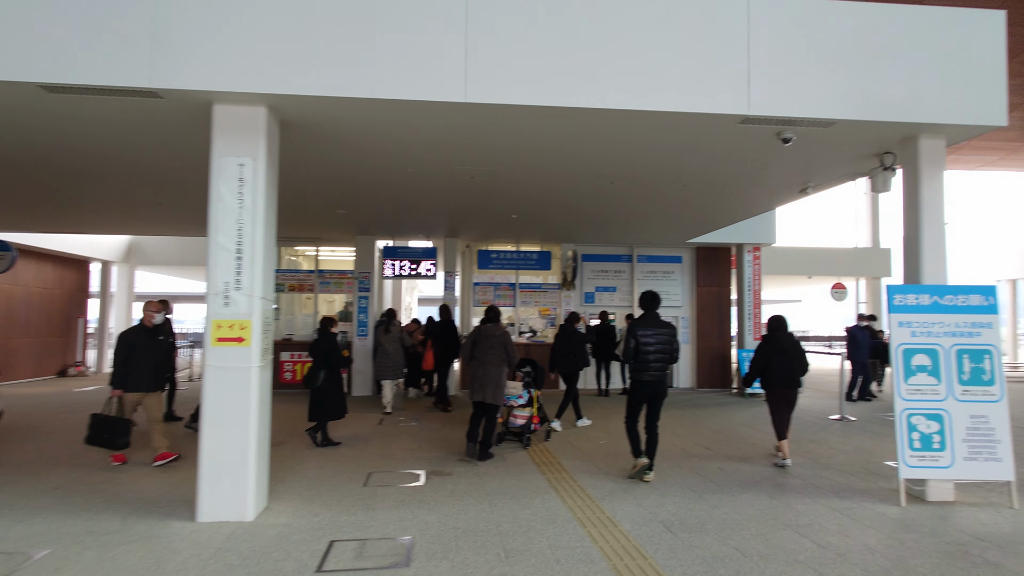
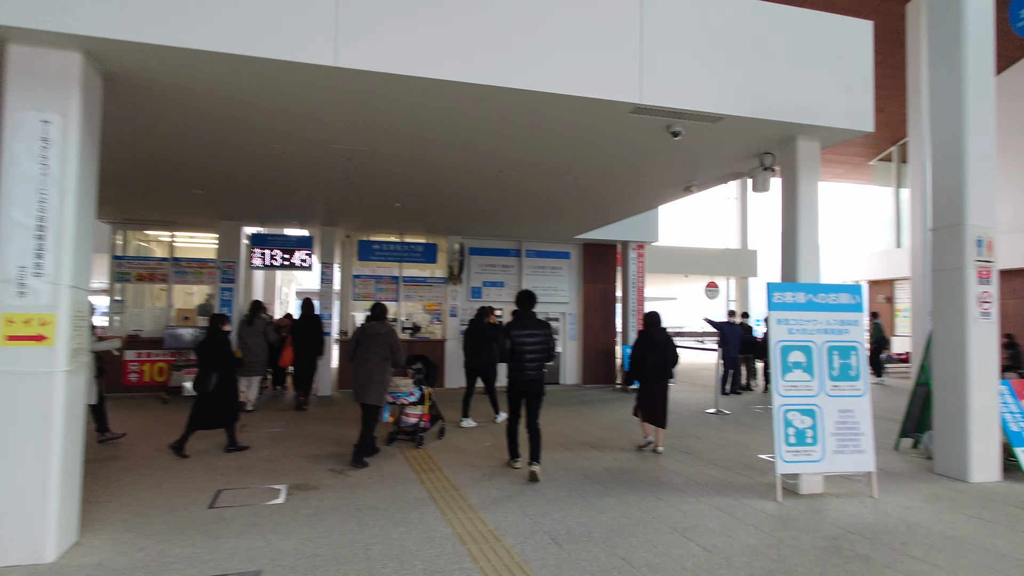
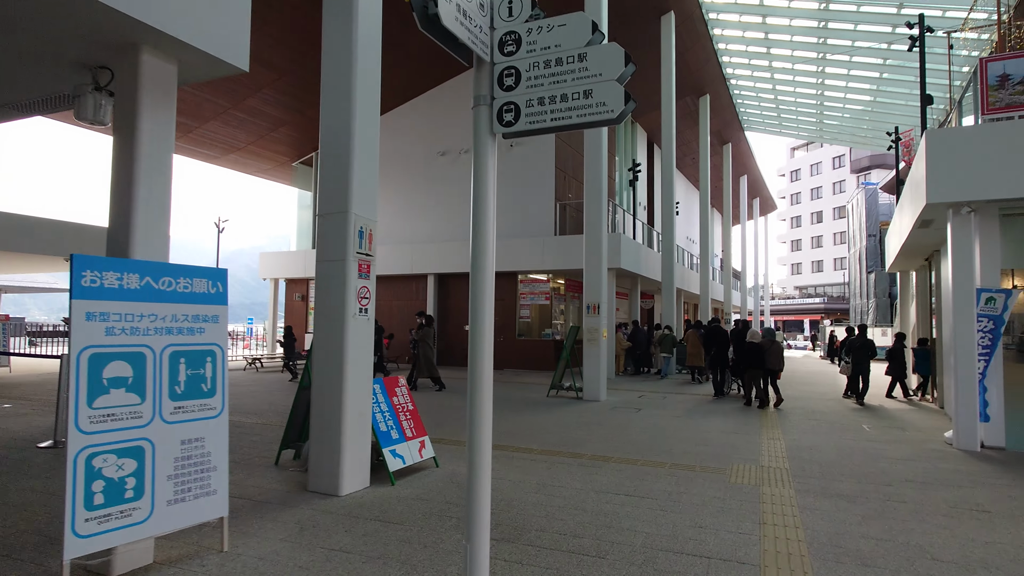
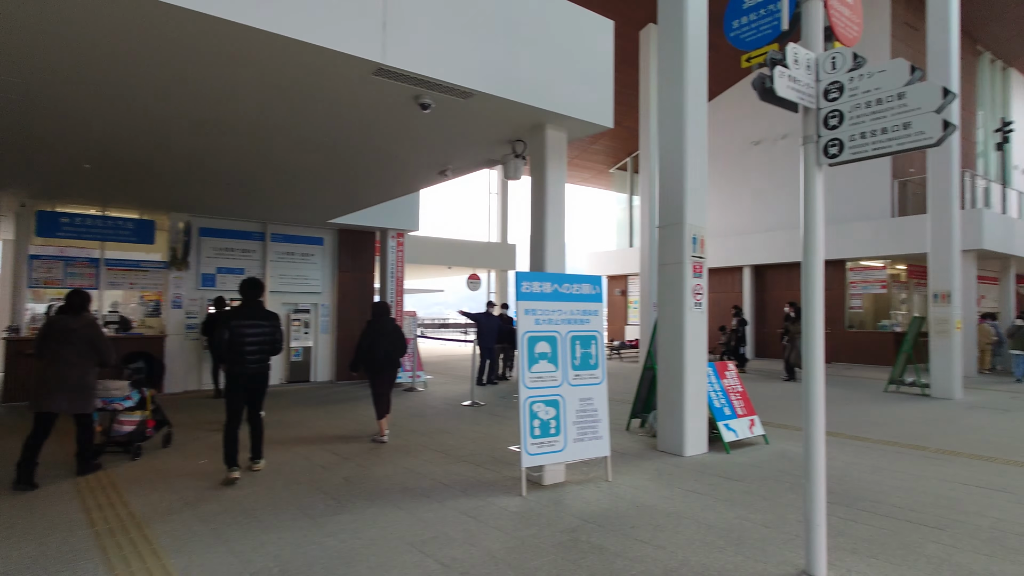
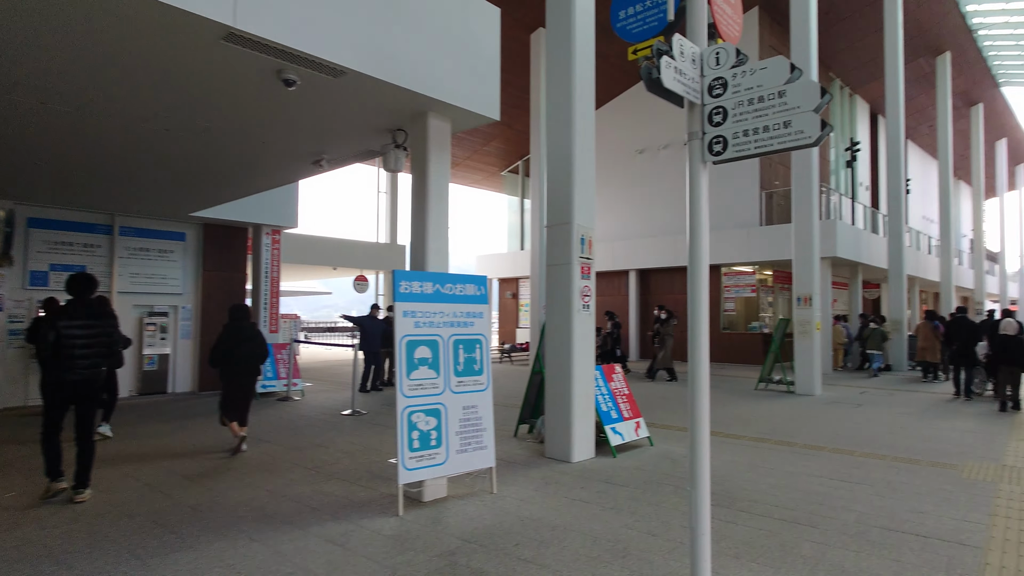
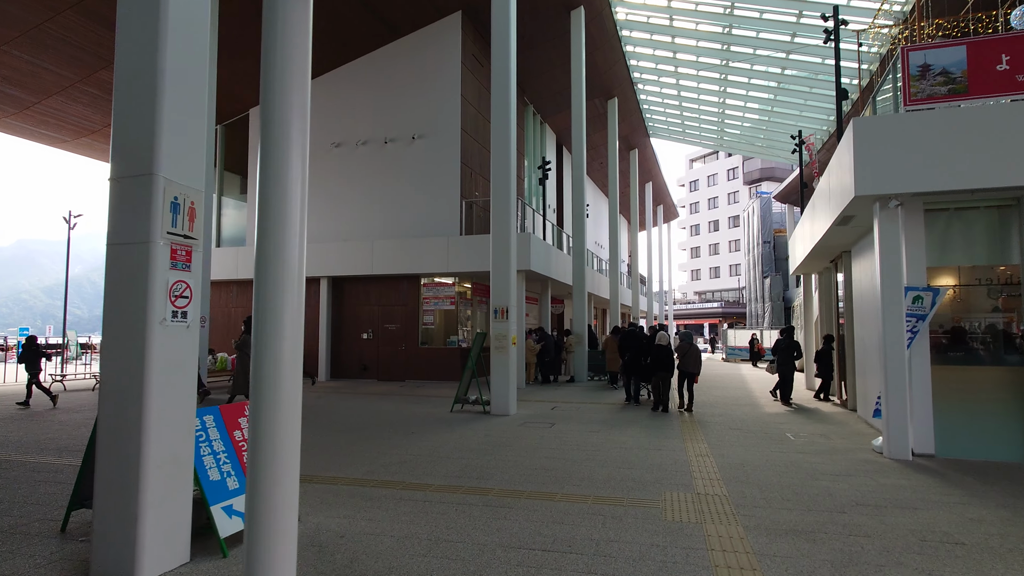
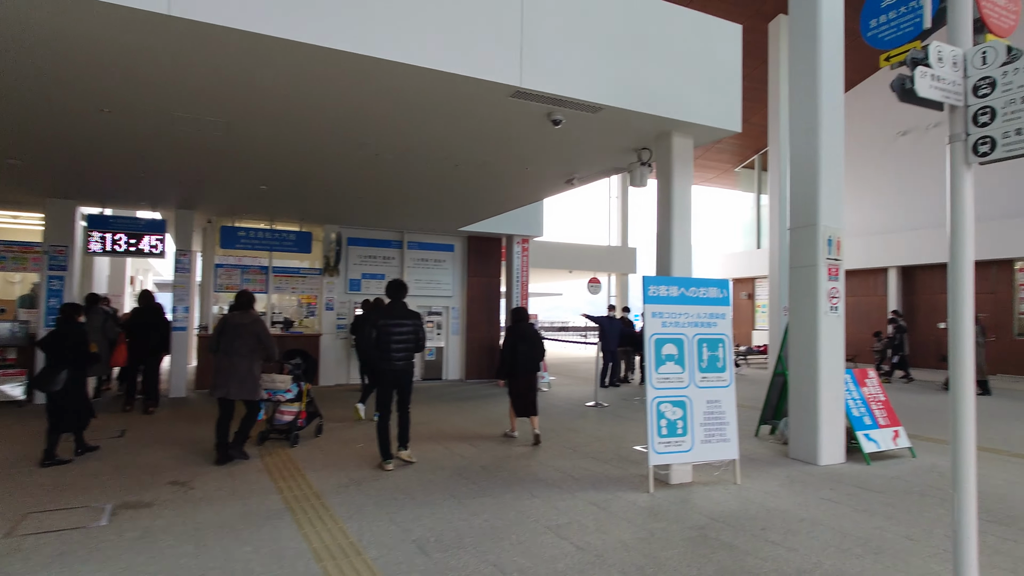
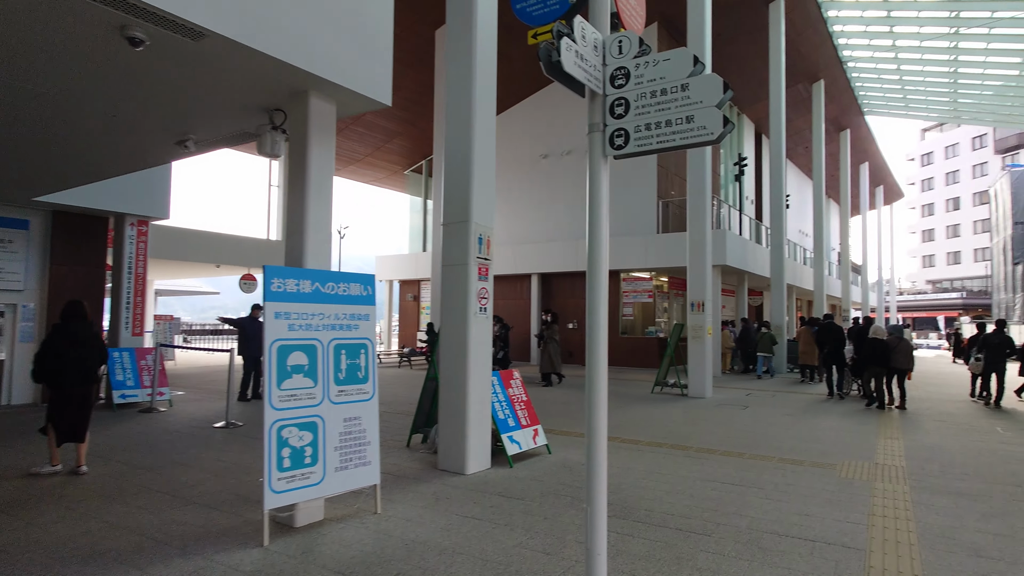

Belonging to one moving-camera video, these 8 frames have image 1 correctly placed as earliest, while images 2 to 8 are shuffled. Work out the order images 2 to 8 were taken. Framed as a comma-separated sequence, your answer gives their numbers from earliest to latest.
2, 7, 4, 5, 8, 3, 6
